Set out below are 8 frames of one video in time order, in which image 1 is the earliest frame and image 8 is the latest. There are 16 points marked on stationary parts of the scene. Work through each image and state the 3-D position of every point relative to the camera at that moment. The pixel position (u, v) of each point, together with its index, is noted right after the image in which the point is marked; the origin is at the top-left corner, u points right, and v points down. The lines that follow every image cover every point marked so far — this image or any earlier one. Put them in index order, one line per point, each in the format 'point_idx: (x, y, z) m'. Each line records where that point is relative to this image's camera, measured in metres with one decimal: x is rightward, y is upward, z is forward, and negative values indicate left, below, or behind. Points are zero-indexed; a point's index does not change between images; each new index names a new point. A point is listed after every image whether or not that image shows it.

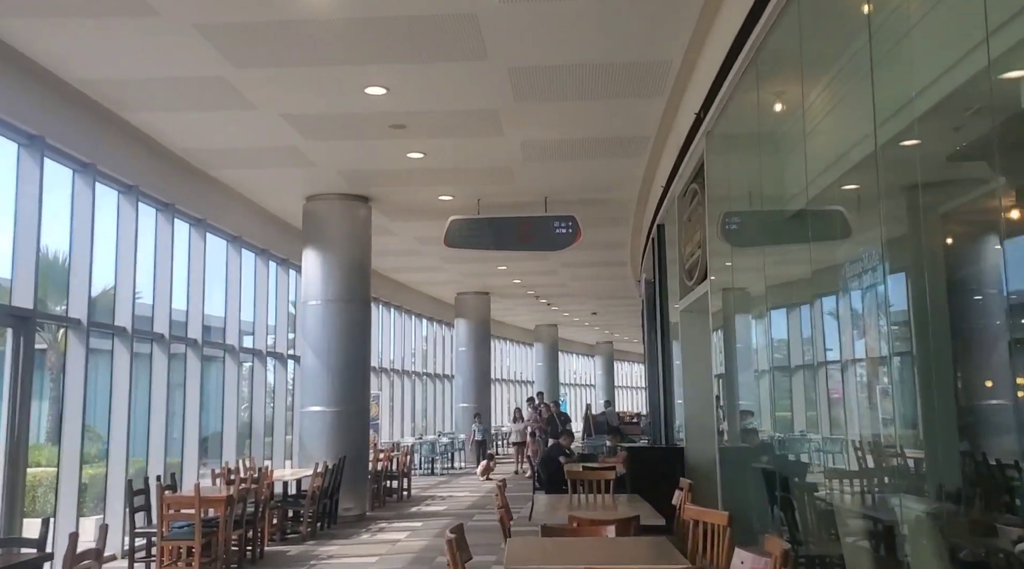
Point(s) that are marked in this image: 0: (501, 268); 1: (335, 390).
0: (-0.2, +0.3, +14.6) m
1: (-1.8, -1.1, +9.5) m
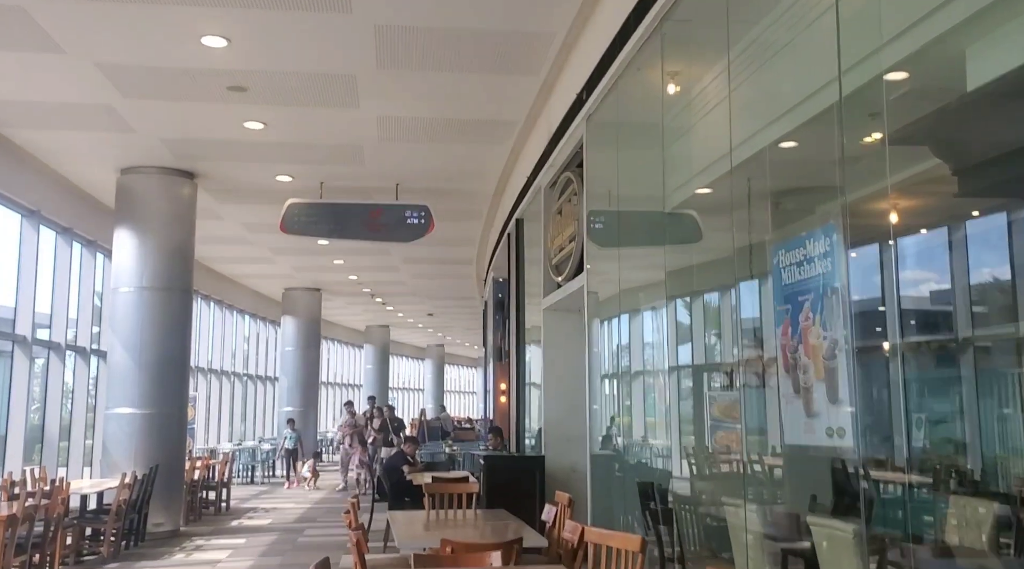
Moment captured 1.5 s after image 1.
0: (-2.5, +0.3, +13.7) m
1: (-3.2, -0.9, +8.4) m
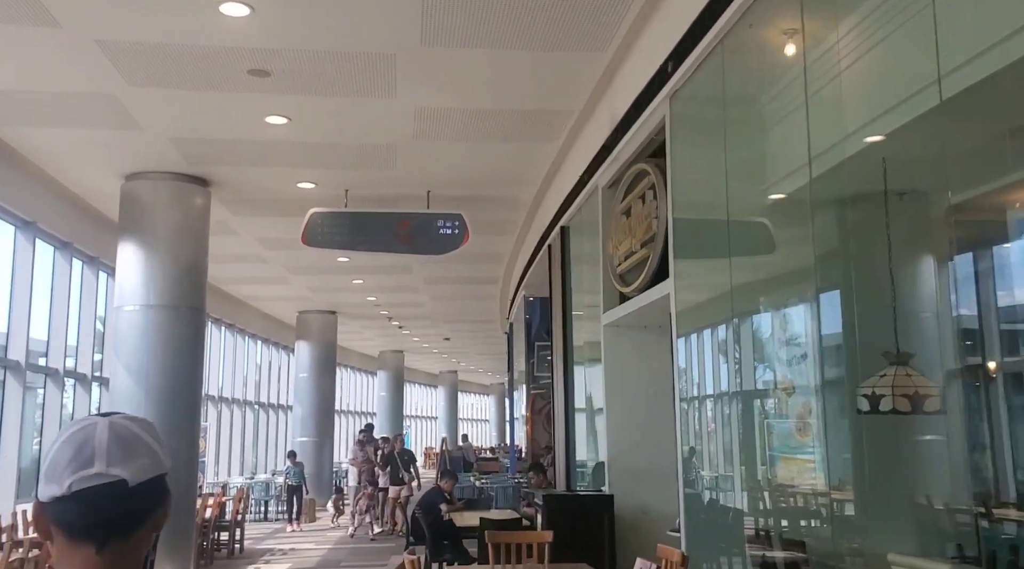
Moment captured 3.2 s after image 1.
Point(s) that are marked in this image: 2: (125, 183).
0: (-2.1, +0.1, +12.8) m
1: (-2.8, -1.1, +7.5) m
2: (-3.2, +0.8, +7.8) m
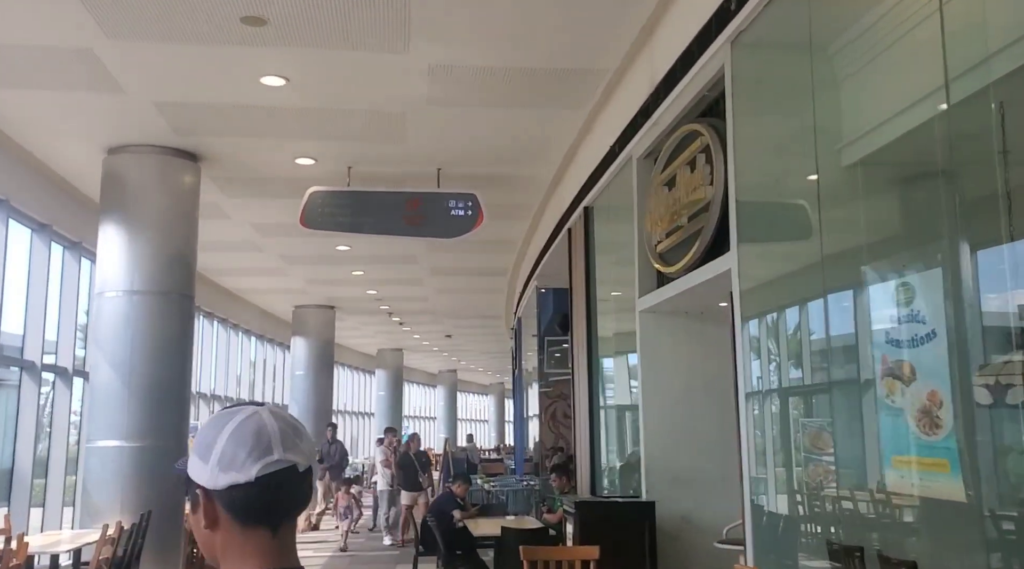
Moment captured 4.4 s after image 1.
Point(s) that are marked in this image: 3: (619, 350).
0: (-2.0, +0.2, +12.1) m
1: (-2.7, -1.0, +6.8) m
2: (-3.0, +1.0, +7.2) m
3: (+0.7, -0.4, +6.2) m
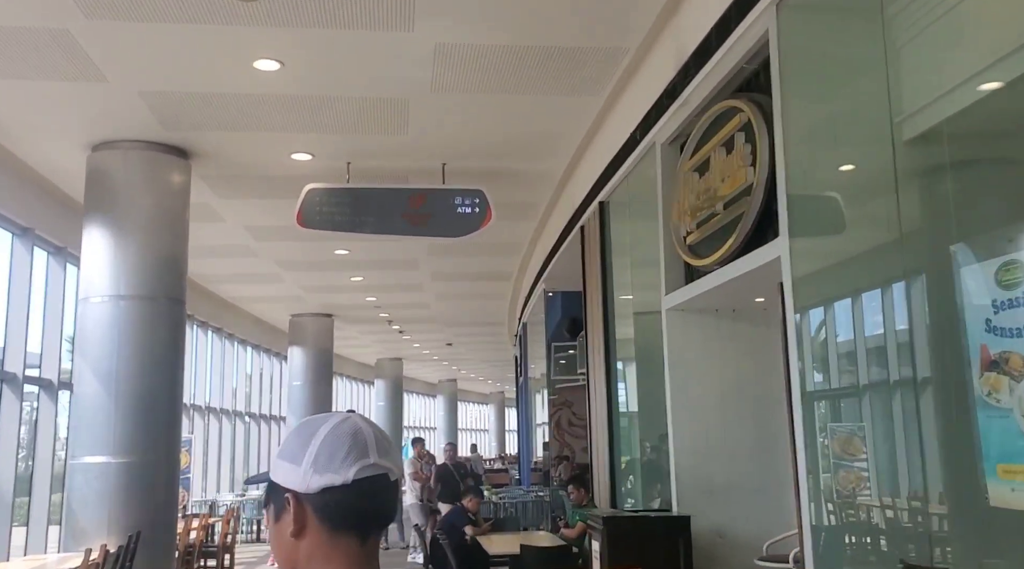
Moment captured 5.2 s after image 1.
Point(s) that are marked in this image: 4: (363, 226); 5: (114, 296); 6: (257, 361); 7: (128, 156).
0: (-1.9, +0.1, +11.7) m
1: (-2.6, -1.0, +6.4) m
2: (-3.0, +0.9, +6.7) m
3: (+0.8, -0.4, +5.8) m
4: (-1.1, +0.4, +7.0) m
5: (-2.7, -0.1, +6.5) m
6: (-4.5, -1.3, +16.8) m
7: (-2.7, +0.9, +6.6) m
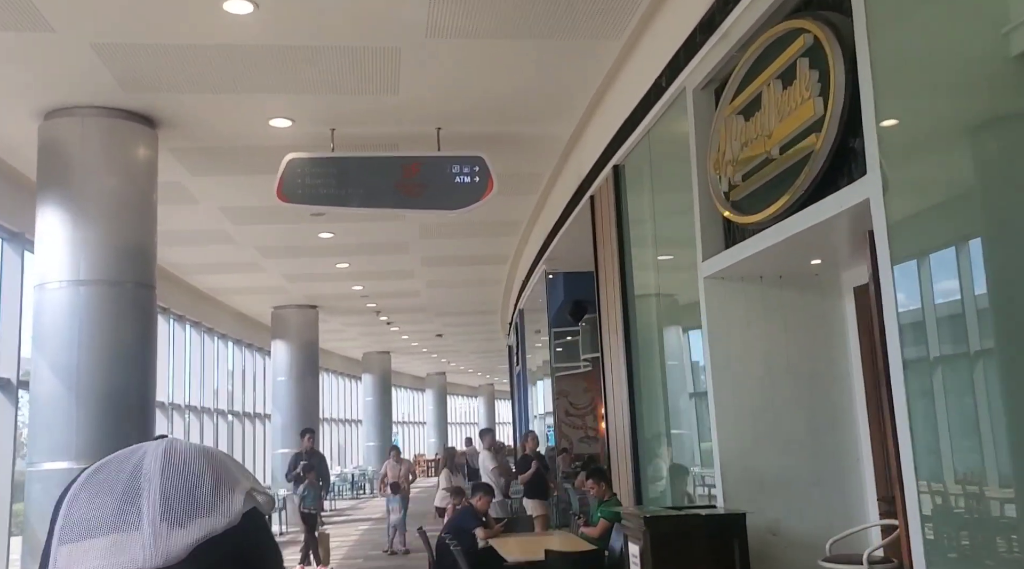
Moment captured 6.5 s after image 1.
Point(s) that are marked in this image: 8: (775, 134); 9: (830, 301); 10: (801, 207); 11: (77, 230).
0: (-2.0, +0.2, +11.0) m
1: (-2.5, -0.9, +5.7) m
2: (-3.0, +1.0, +6.0) m
3: (+0.9, -0.2, +5.2) m
4: (-1.1, +0.6, +6.3) m
5: (-2.7, 0.0, +5.8) m
6: (-4.6, -1.2, +16.1) m
7: (-2.6, +1.0, +5.9) m
8: (+1.0, +0.6, +3.8) m
9: (+1.5, -0.1, +4.5) m
10: (+1.1, +0.3, +3.7) m
11: (-2.7, +0.3, +5.8) m
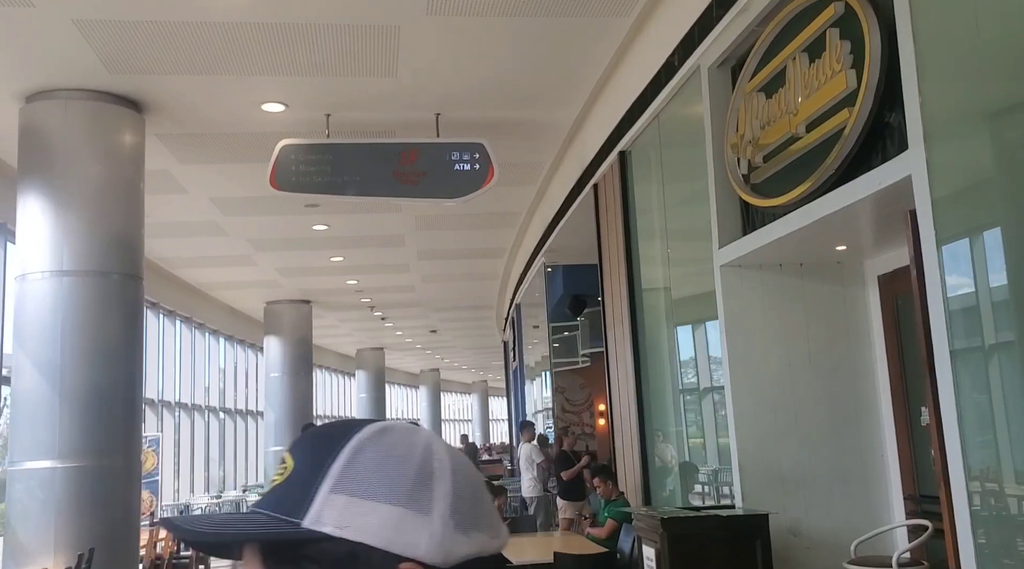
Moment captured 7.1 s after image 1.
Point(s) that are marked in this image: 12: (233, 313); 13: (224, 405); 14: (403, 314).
0: (-2.0, +0.3, +10.8) m
1: (-2.5, -0.8, +5.4) m
2: (-2.9, +1.1, +5.7) m
3: (+0.9, -0.2, +5.0) m
4: (-1.0, +0.6, +6.0) m
5: (-2.6, +0.1, +5.5) m
6: (-4.7, -1.1, +15.8) m
7: (-2.6, +1.0, +5.7) m
8: (+1.1, +0.6, +3.5) m
9: (+1.5, 0.0, +4.3) m
10: (+1.1, +0.3, +3.4) m
11: (-2.6, +0.4, +5.6) m
12: (-4.5, -0.5, +15.4) m
13: (-4.6, -1.9, +15.4) m
14: (-1.9, -0.5, +16.2) m
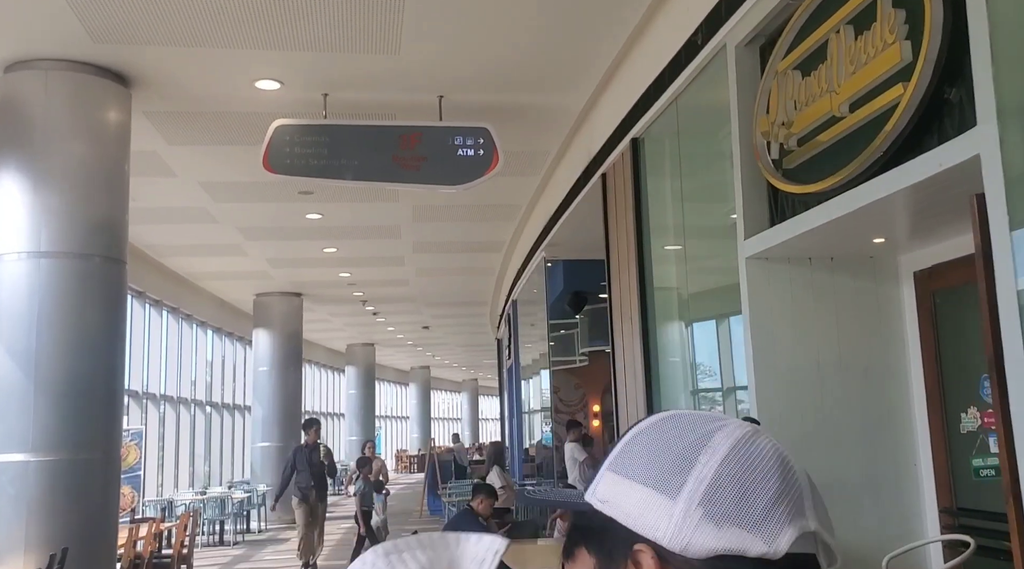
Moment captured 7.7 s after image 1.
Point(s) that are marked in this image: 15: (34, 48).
0: (-2.0, +0.4, +10.4) m
1: (-2.5, -0.7, +5.1) m
2: (-2.9, +1.2, +5.4) m
3: (+0.9, -0.2, +4.7) m
4: (-1.0, +0.7, +5.7) m
5: (-2.6, +0.2, +5.2) m
6: (-4.8, -1.0, +15.5) m
7: (-2.6, +1.1, +5.3) m
8: (+1.1, +0.7, +3.3) m
9: (+1.6, 0.0, +4.0) m
10: (+1.2, +0.4, +3.1) m
11: (-2.6, +0.5, +5.3) m
12: (-4.6, -0.3, +15.1) m
13: (-4.7, -1.8, +15.1) m
14: (-1.9, -0.4, +15.9) m
15: (-2.6, +1.3, +5.1) m
